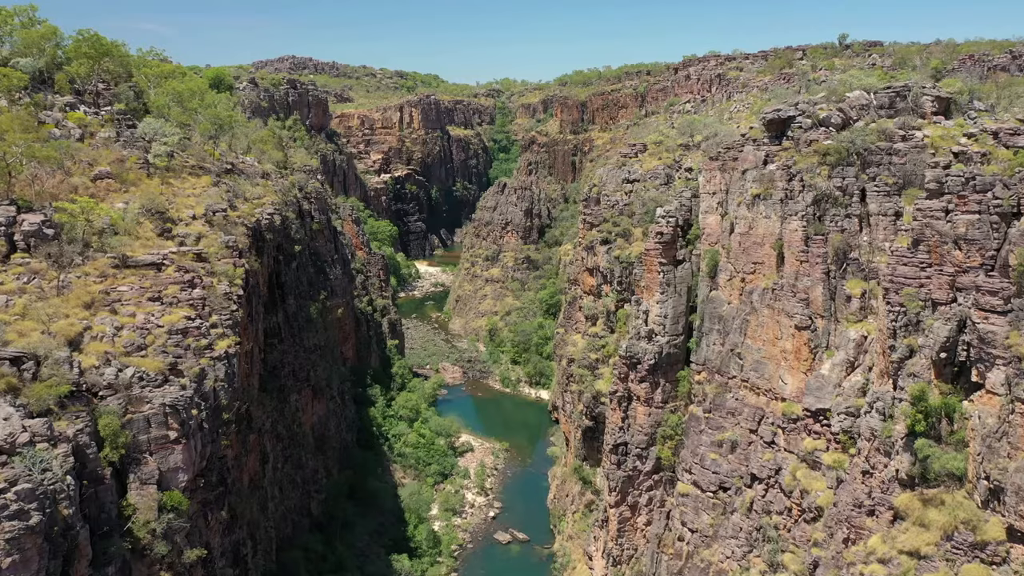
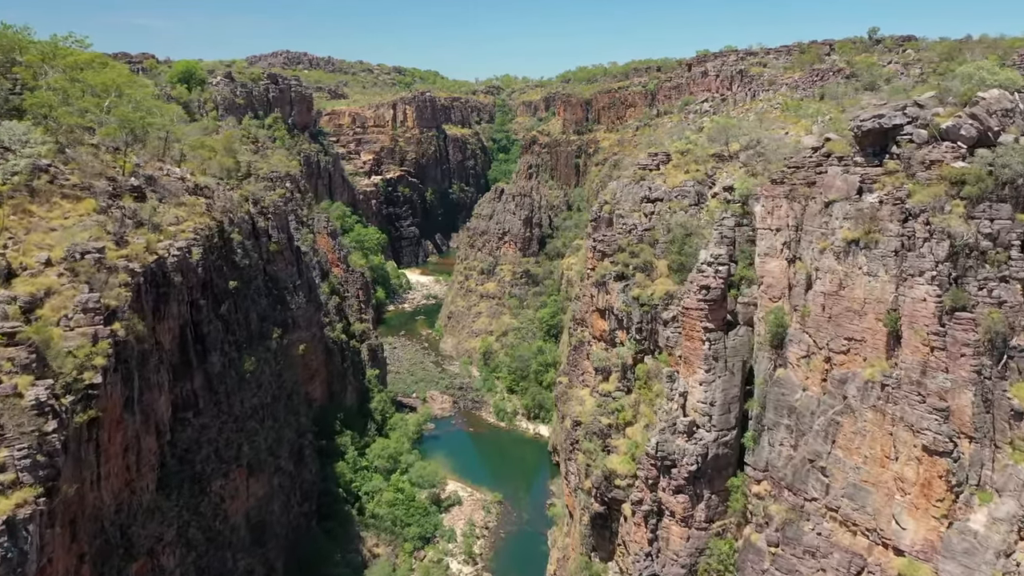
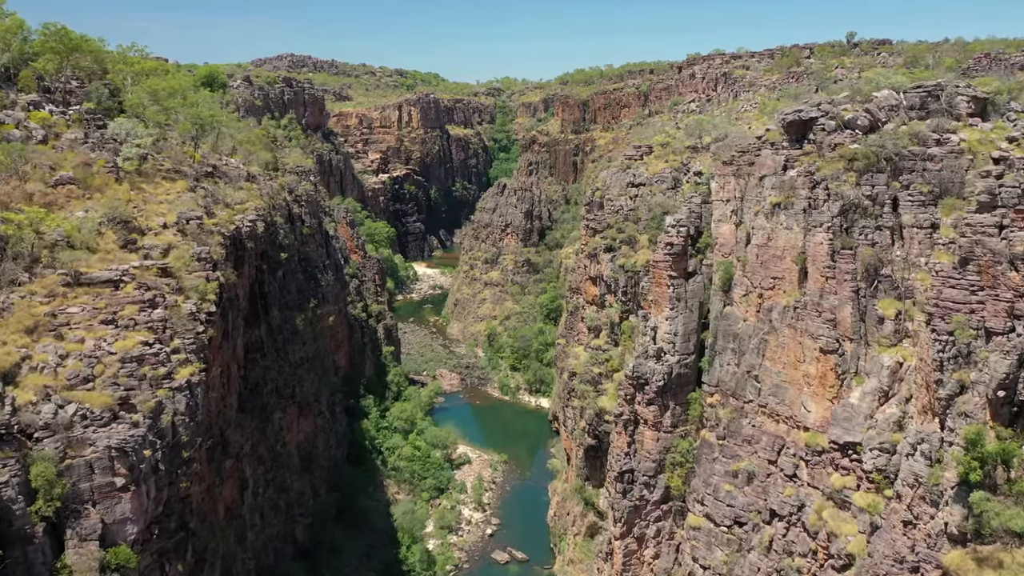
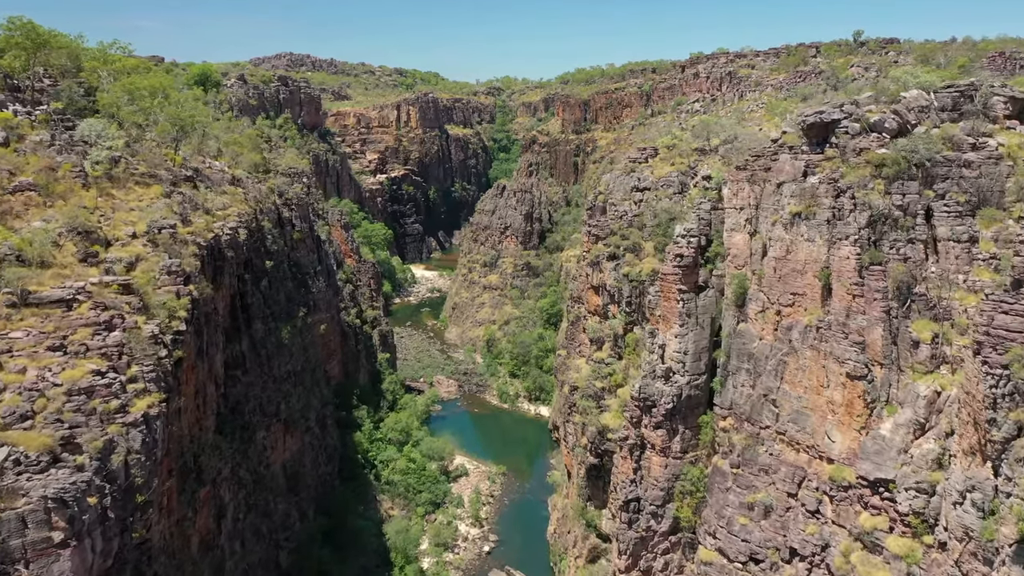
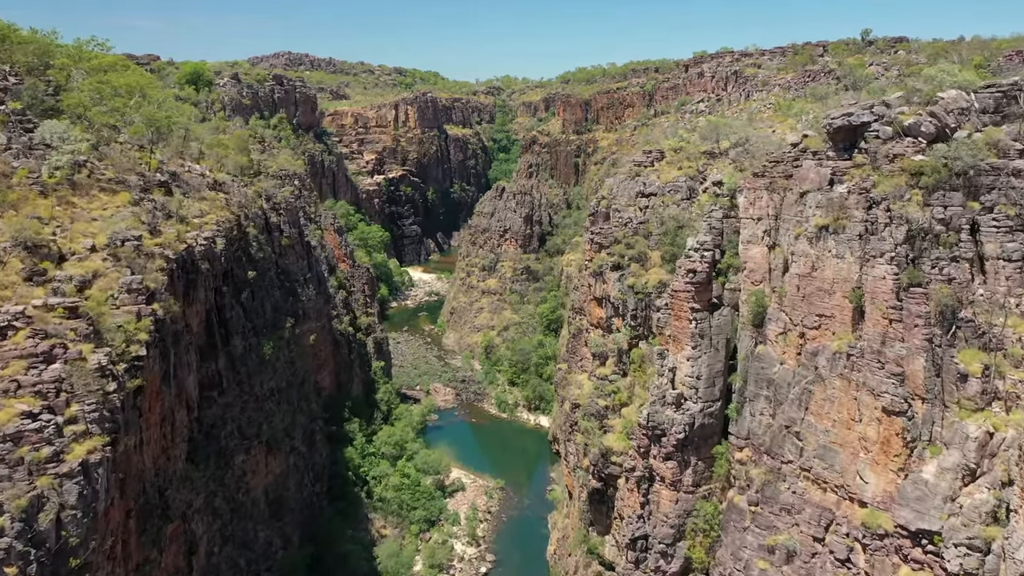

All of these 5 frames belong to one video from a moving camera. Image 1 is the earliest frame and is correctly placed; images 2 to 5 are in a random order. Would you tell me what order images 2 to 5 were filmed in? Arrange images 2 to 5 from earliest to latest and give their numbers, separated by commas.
3, 4, 5, 2
